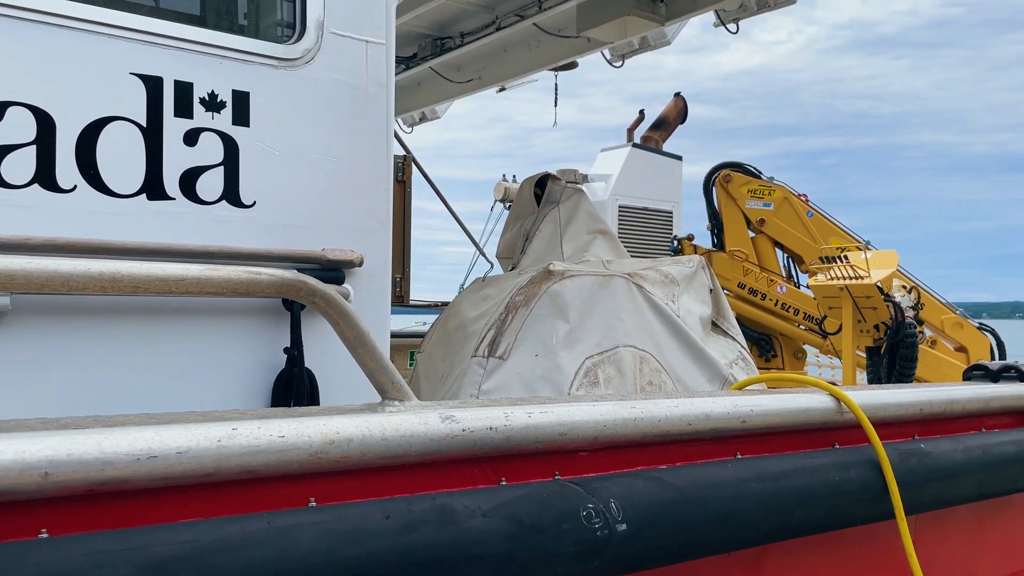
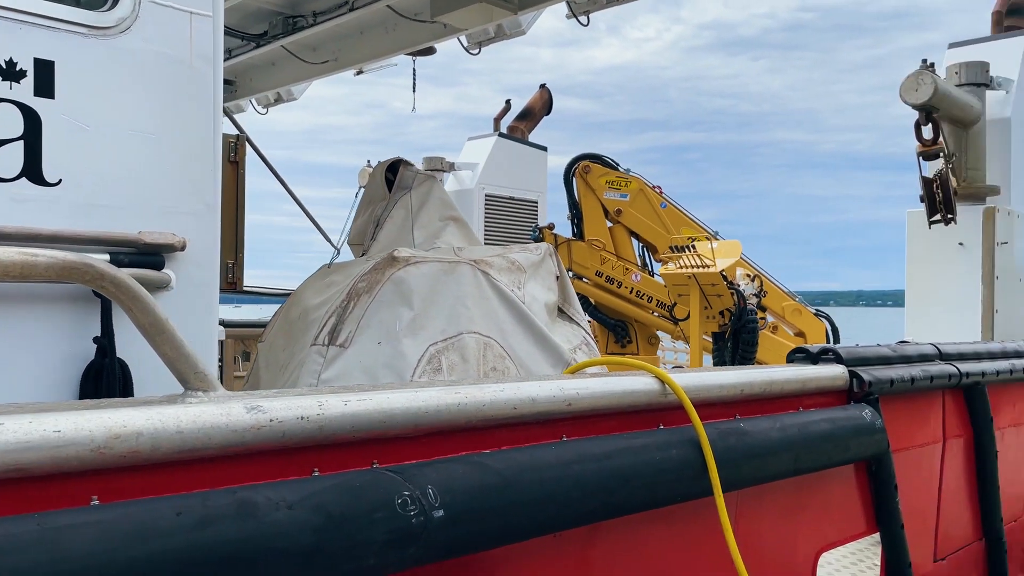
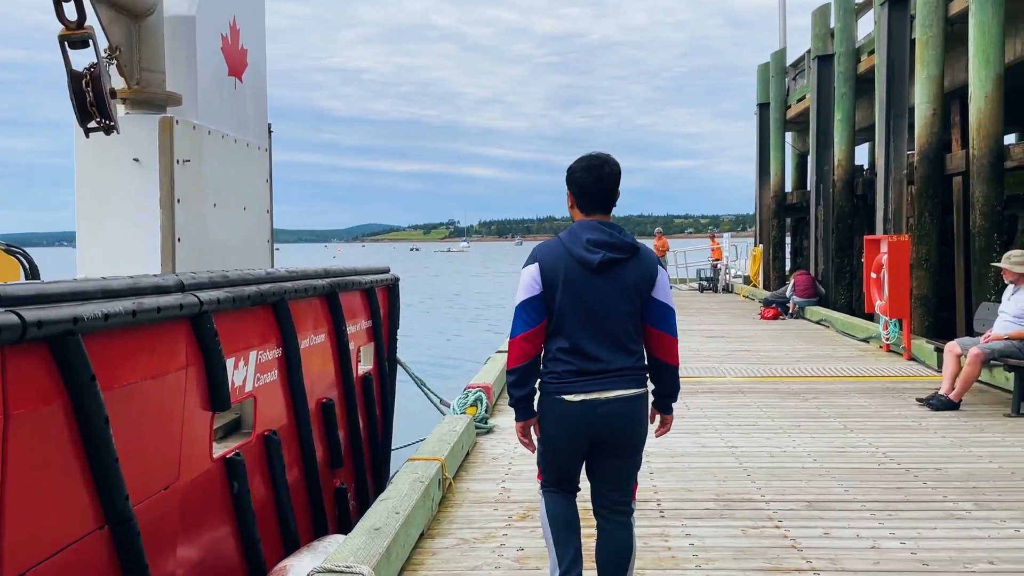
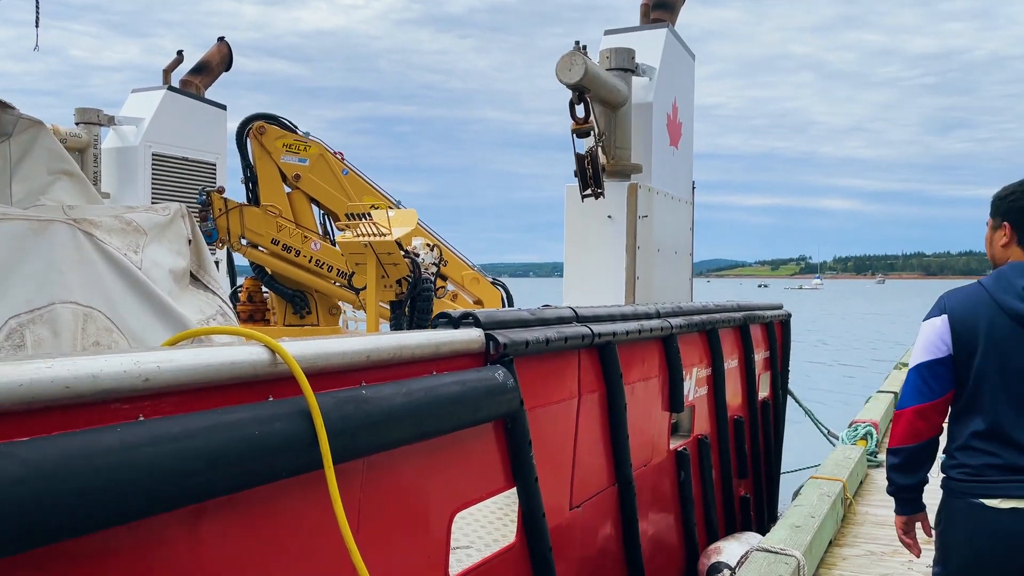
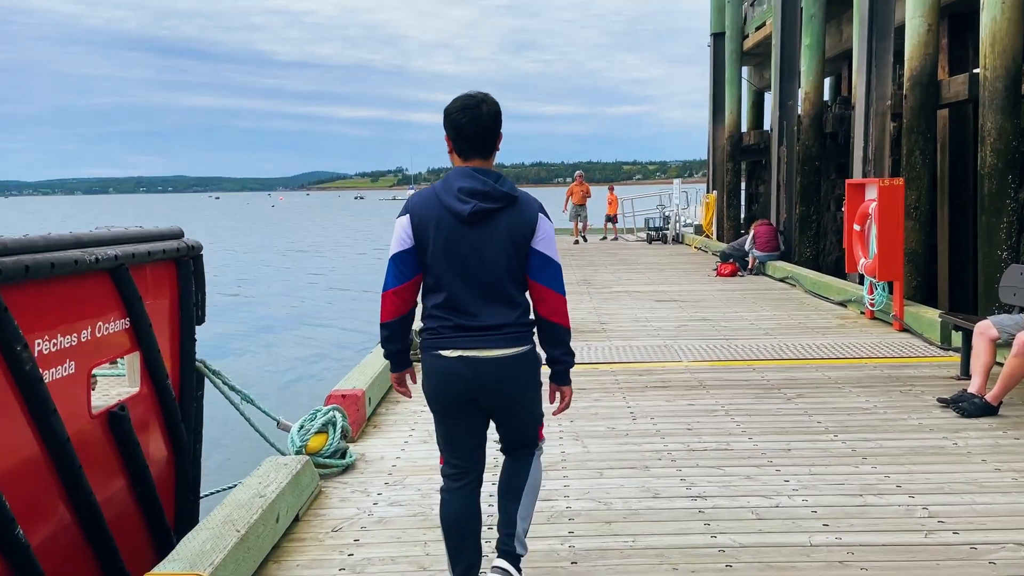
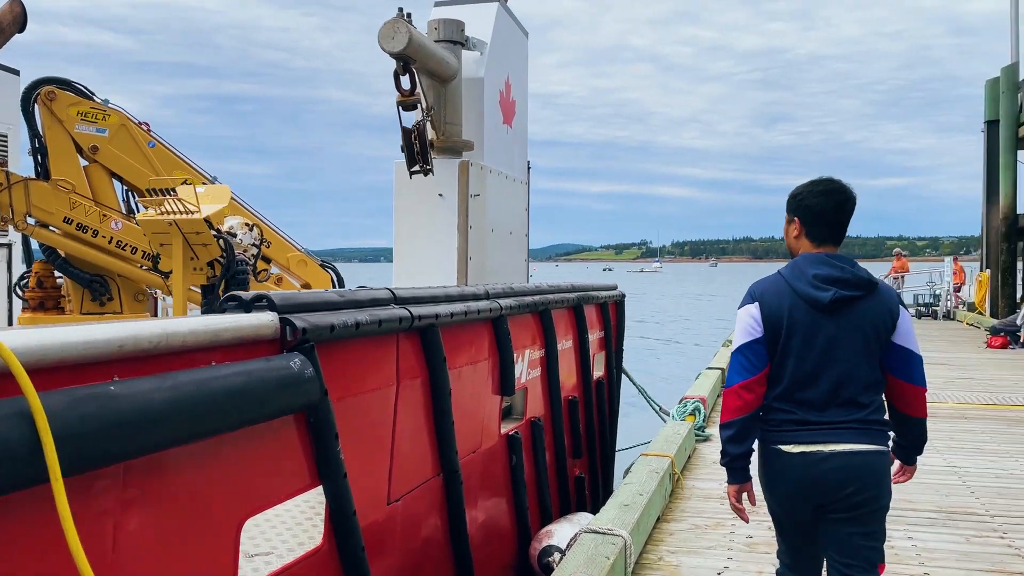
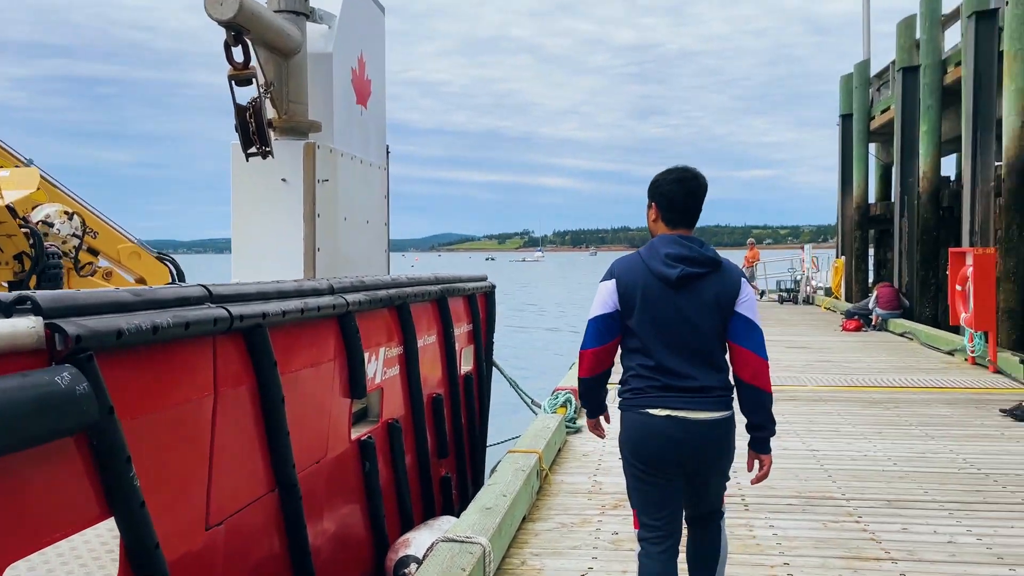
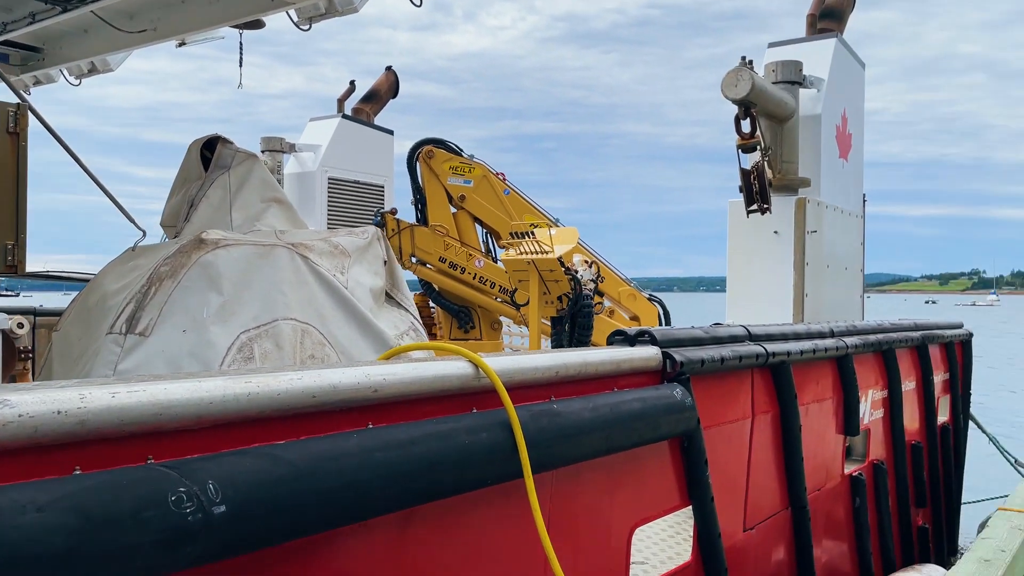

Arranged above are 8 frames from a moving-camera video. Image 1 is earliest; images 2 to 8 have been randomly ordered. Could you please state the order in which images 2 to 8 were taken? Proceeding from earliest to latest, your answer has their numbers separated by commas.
2, 8, 4, 6, 7, 3, 5
